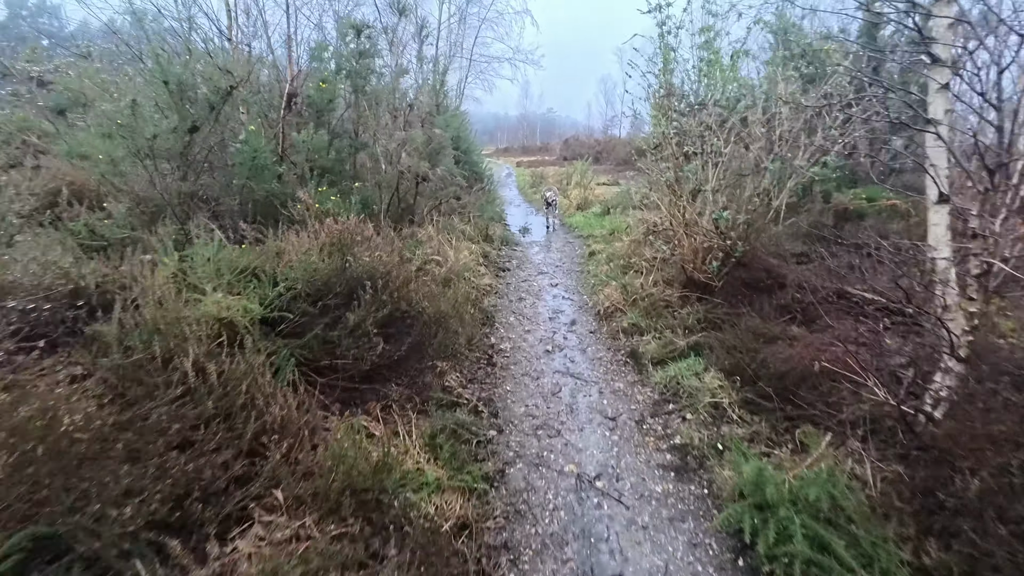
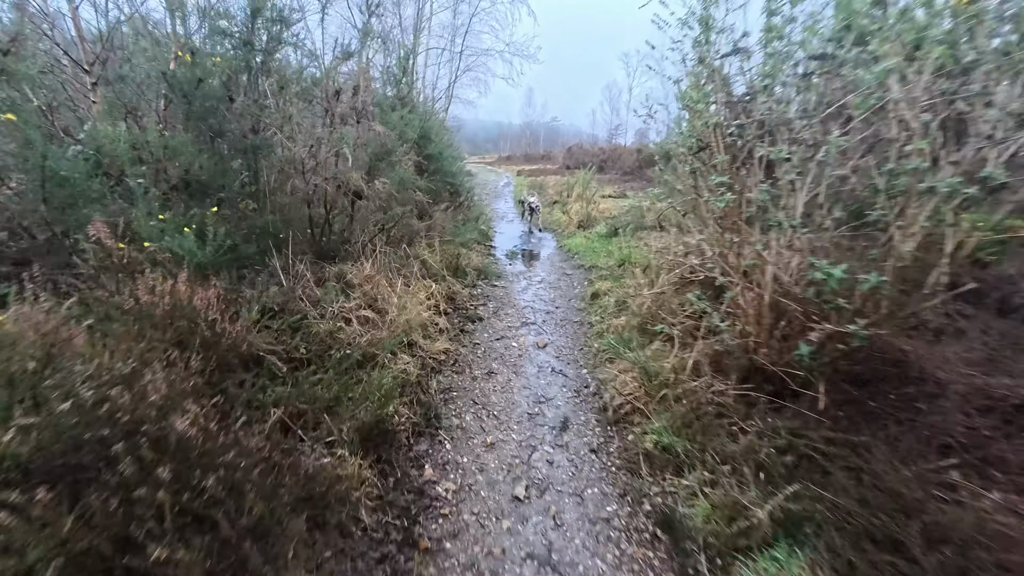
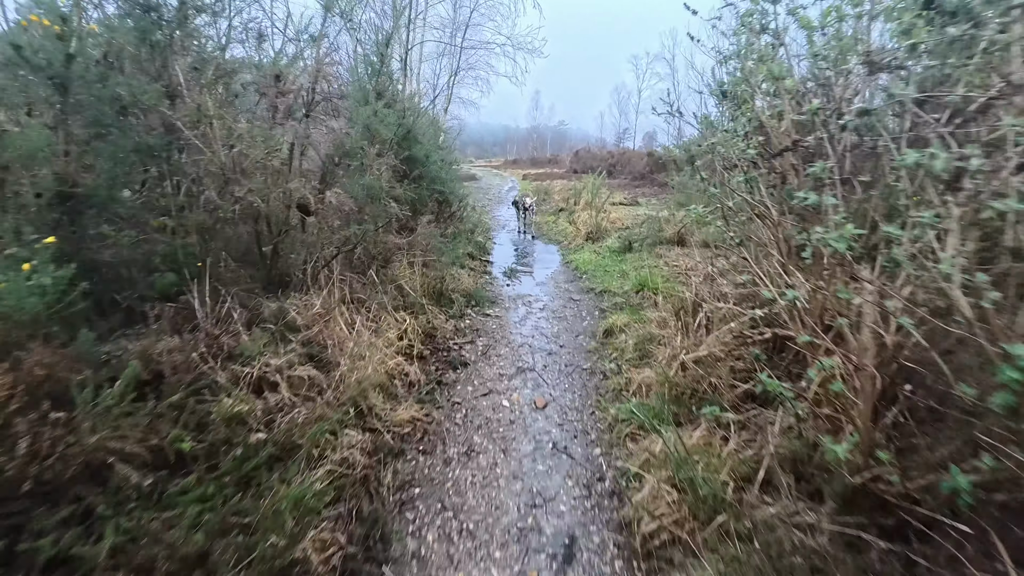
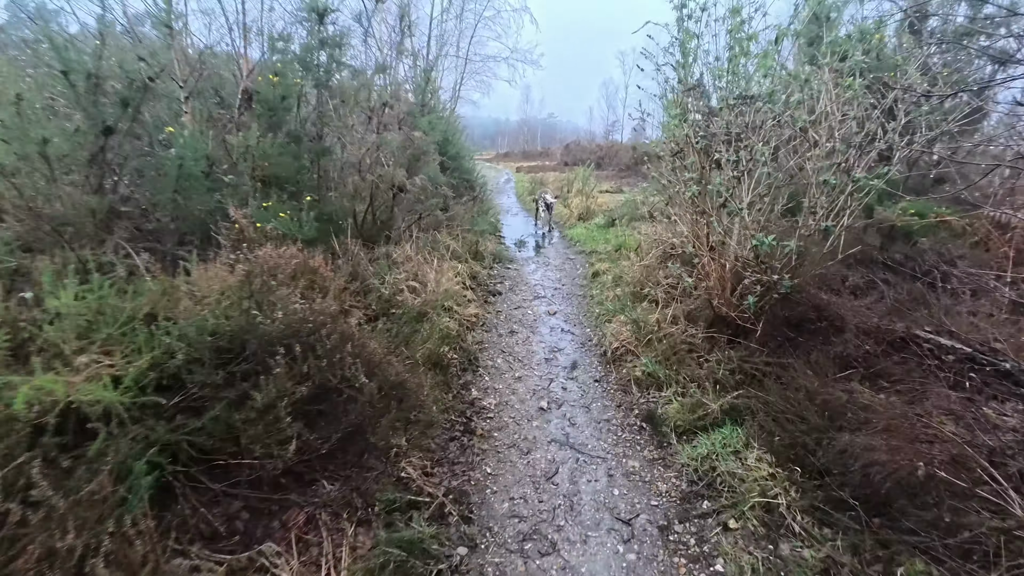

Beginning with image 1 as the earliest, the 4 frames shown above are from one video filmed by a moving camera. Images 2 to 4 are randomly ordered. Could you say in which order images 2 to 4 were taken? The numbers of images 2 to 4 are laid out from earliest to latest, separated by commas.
4, 2, 3
